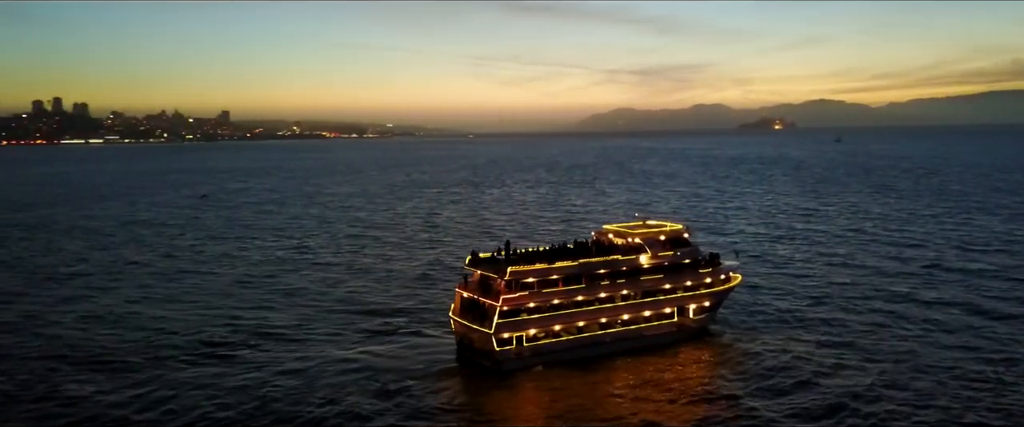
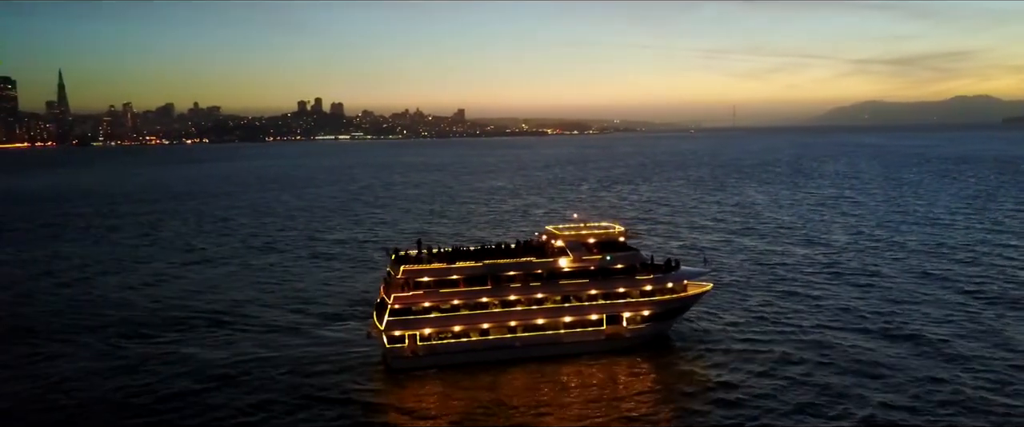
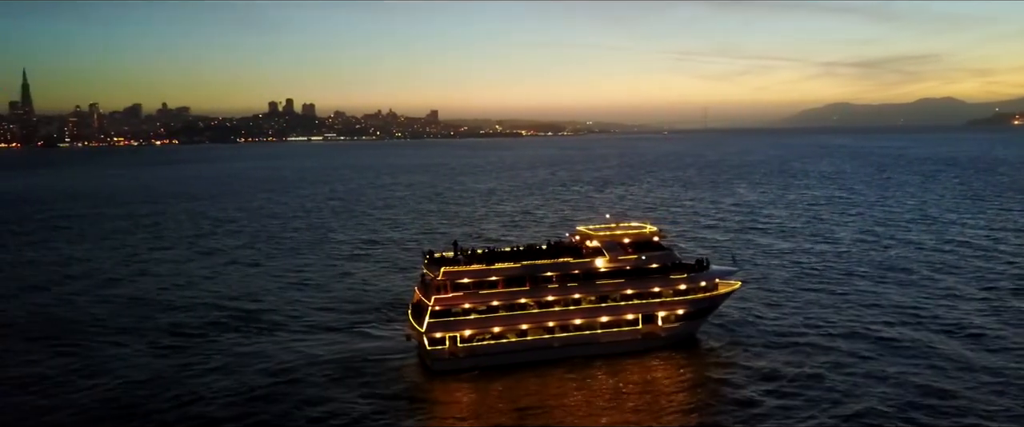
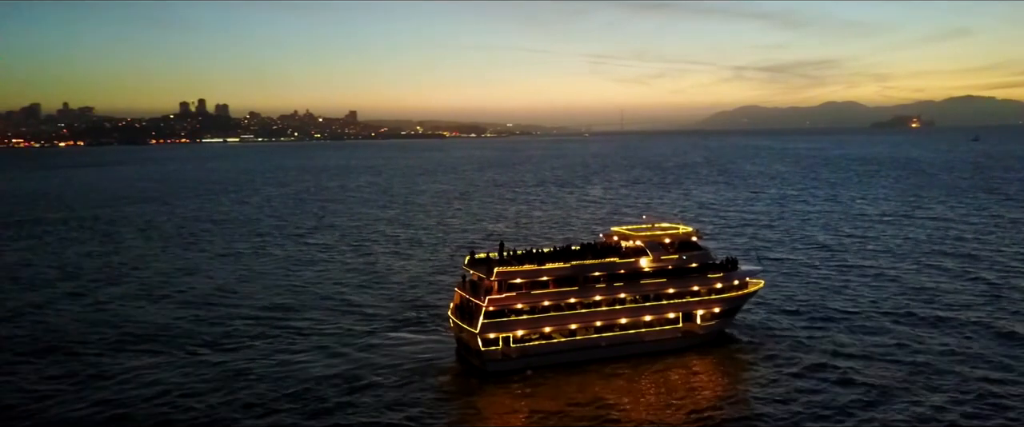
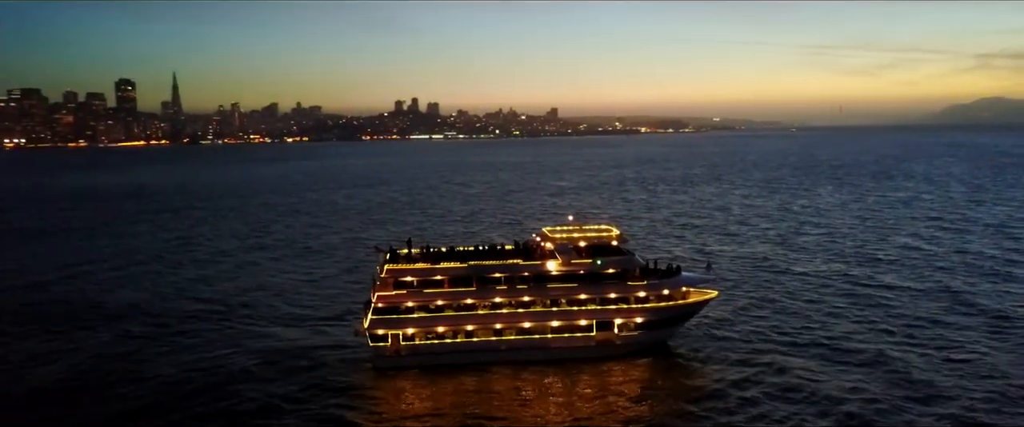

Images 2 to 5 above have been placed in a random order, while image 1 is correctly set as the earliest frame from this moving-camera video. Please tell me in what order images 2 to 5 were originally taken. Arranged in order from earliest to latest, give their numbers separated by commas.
4, 3, 2, 5
